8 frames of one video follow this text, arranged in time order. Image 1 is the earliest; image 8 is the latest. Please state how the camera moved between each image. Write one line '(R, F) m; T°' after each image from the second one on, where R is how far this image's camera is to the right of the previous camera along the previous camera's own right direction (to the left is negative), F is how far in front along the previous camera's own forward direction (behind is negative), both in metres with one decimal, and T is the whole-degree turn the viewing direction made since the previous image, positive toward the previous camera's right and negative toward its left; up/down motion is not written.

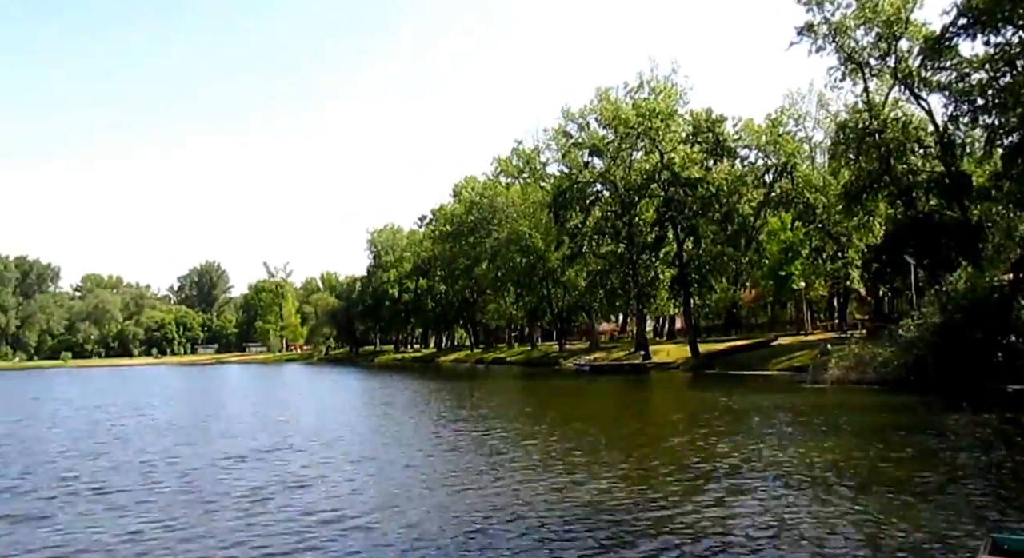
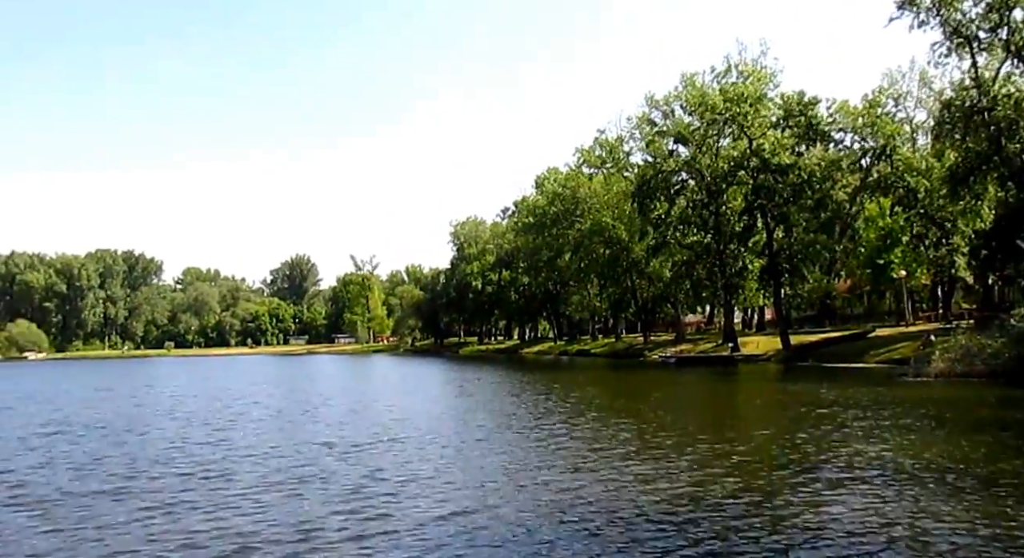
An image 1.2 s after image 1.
(0.0, +0.7) m; -5°
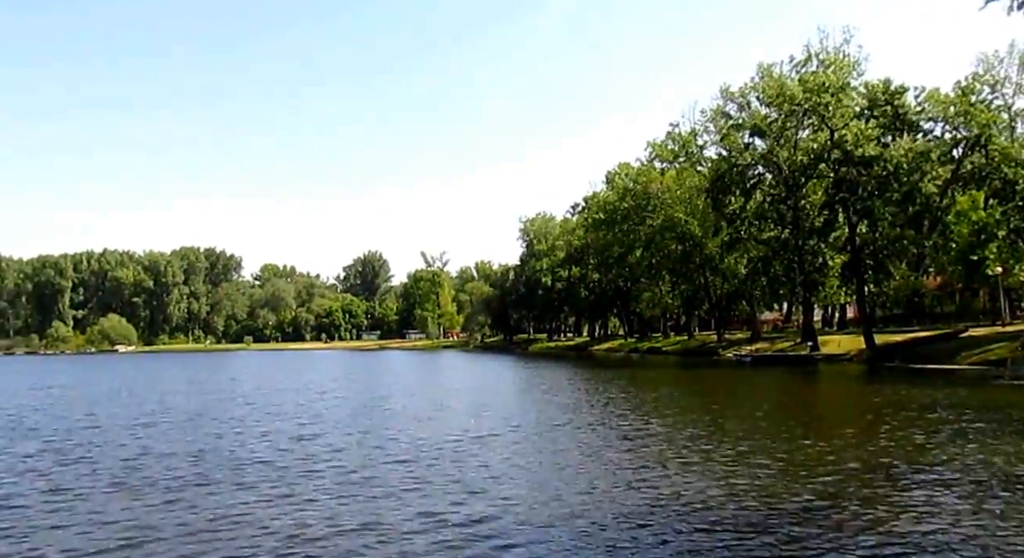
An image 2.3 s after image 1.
(-0.1, +0.9) m; -4°
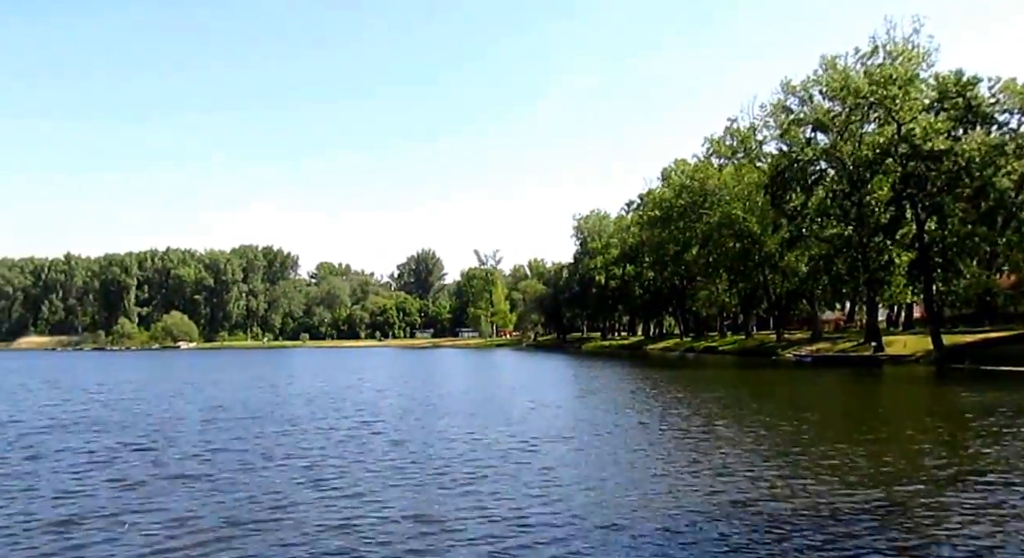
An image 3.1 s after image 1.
(-0.1, +0.7) m; -3°
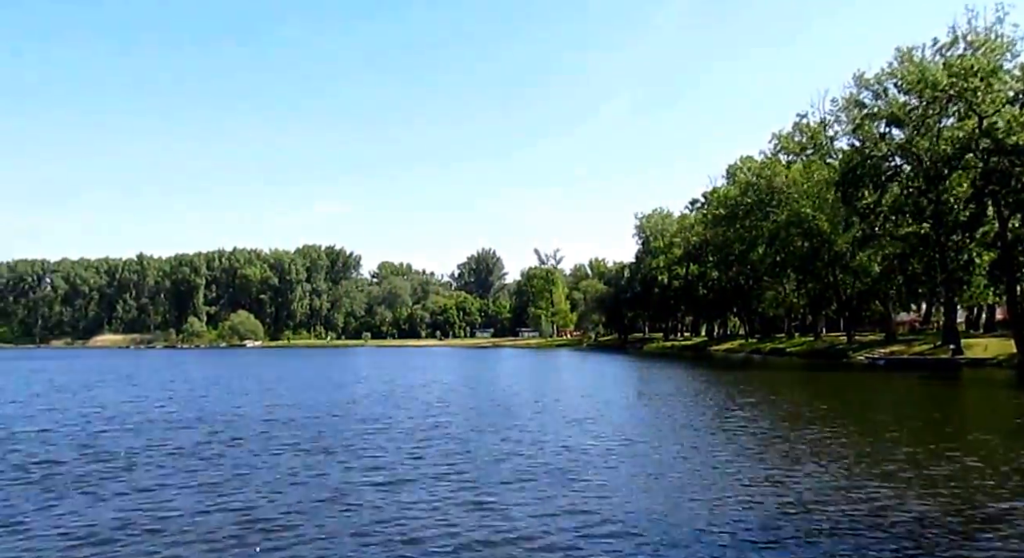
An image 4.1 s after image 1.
(-0.2, +0.8) m; -4°
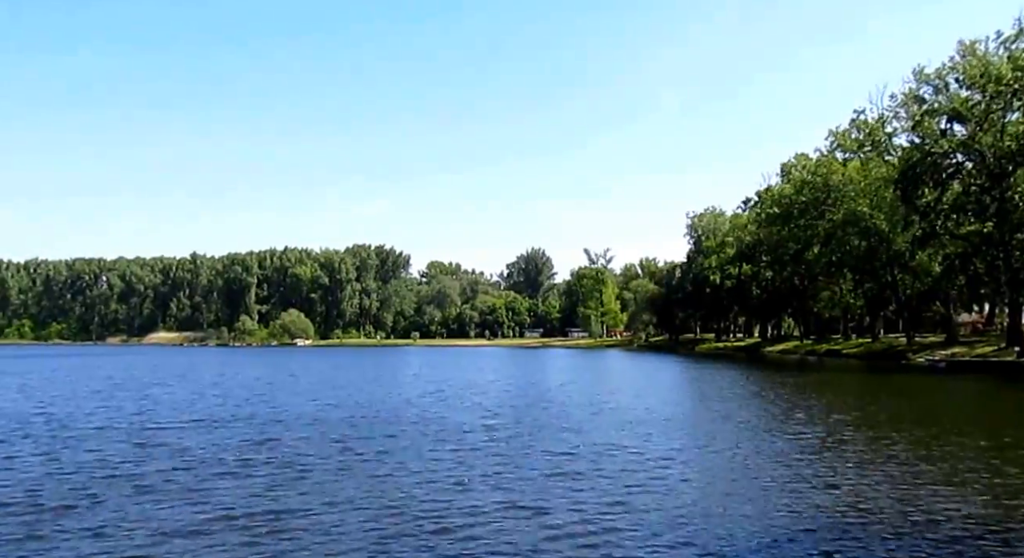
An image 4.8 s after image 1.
(0.0, +0.4) m; -3°
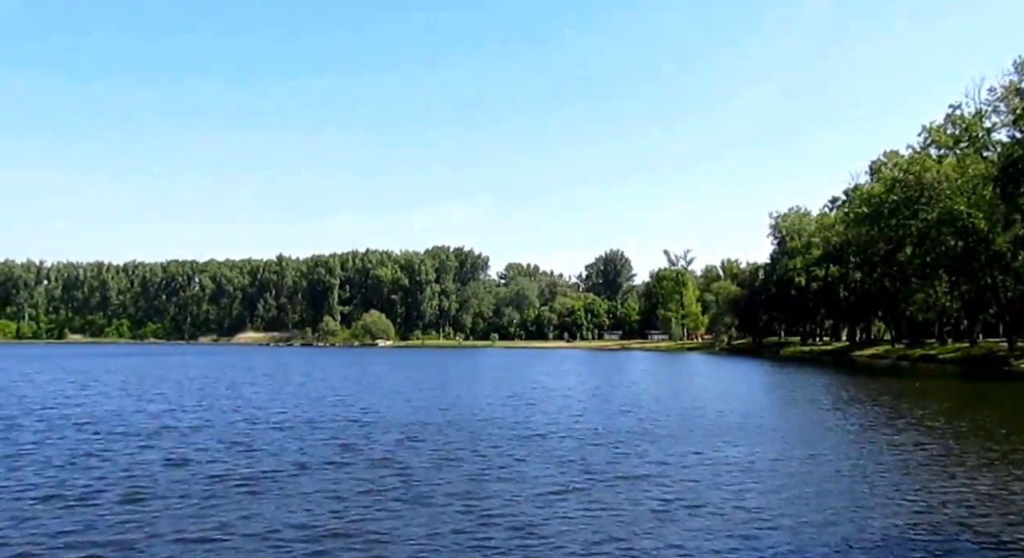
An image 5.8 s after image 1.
(-0.3, +0.4) m; -5°
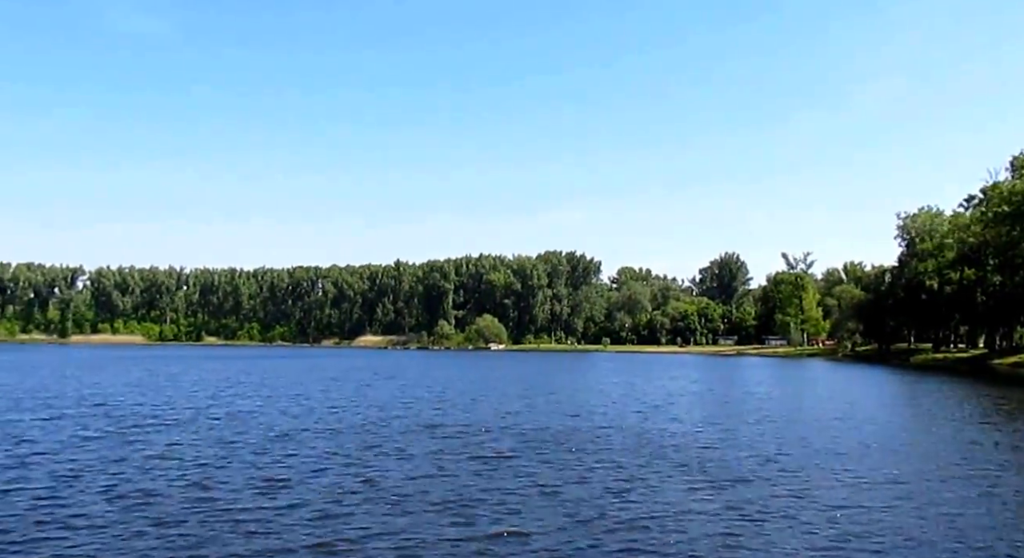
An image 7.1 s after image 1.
(-0.7, +0.7) m; -7°
